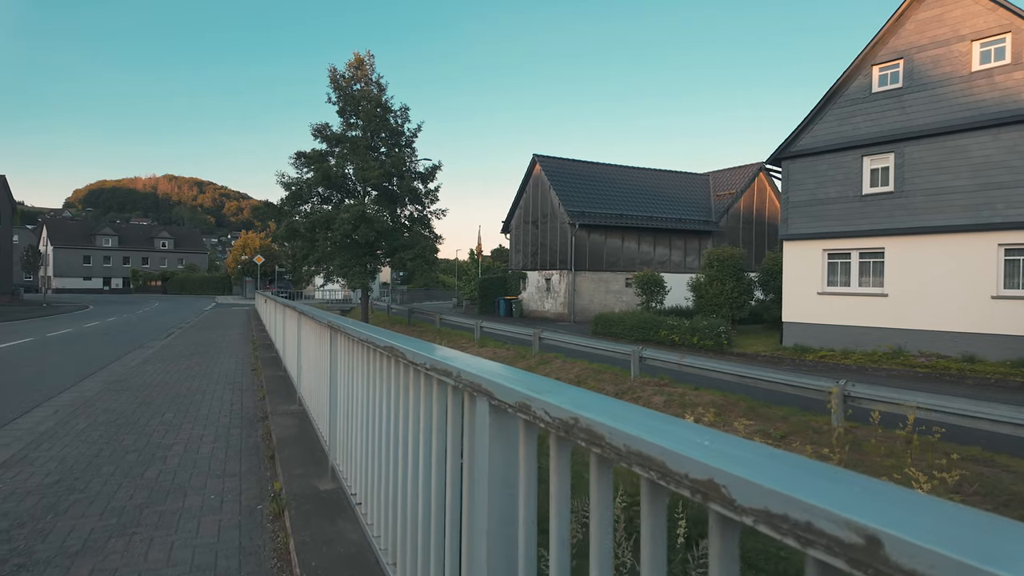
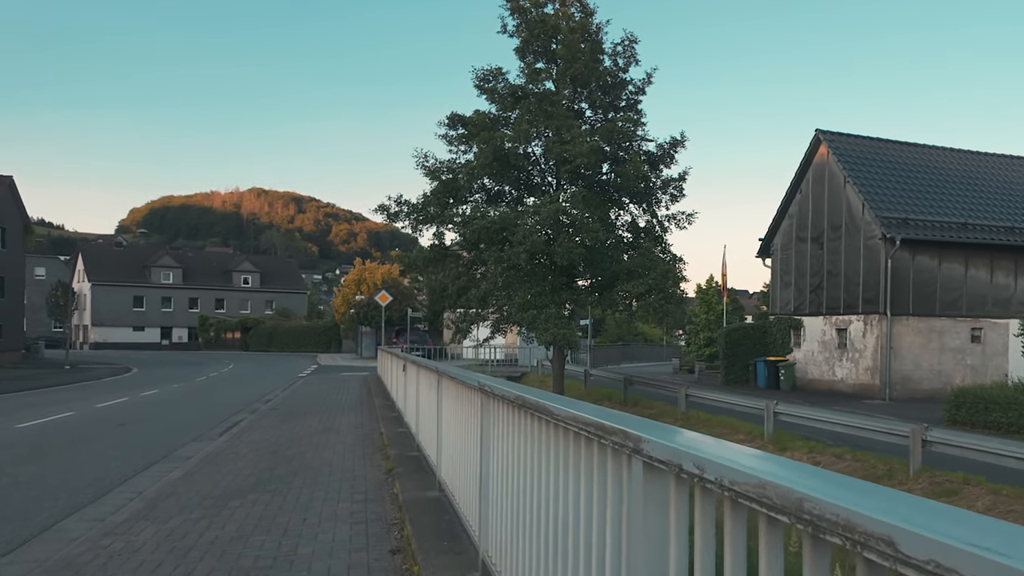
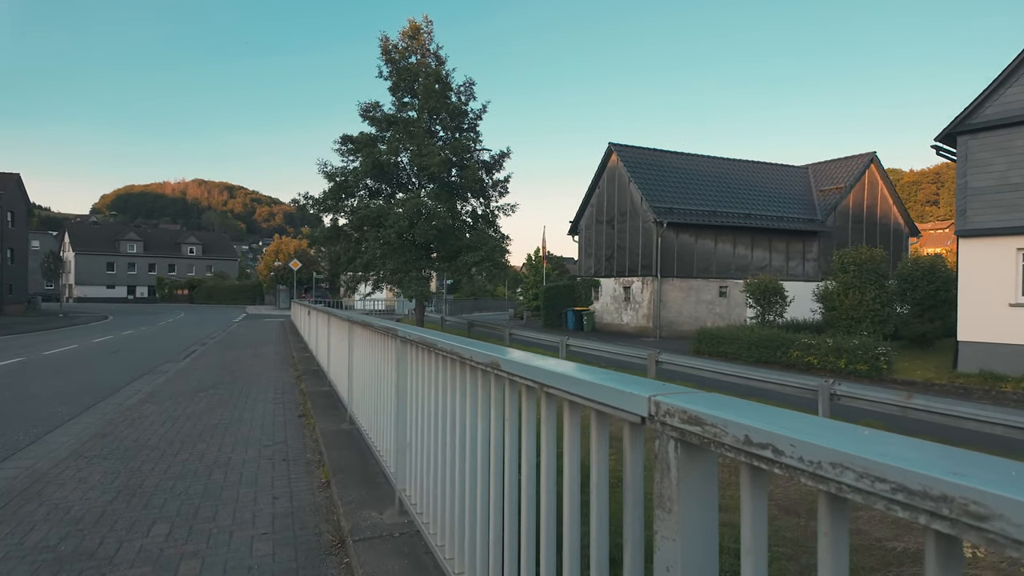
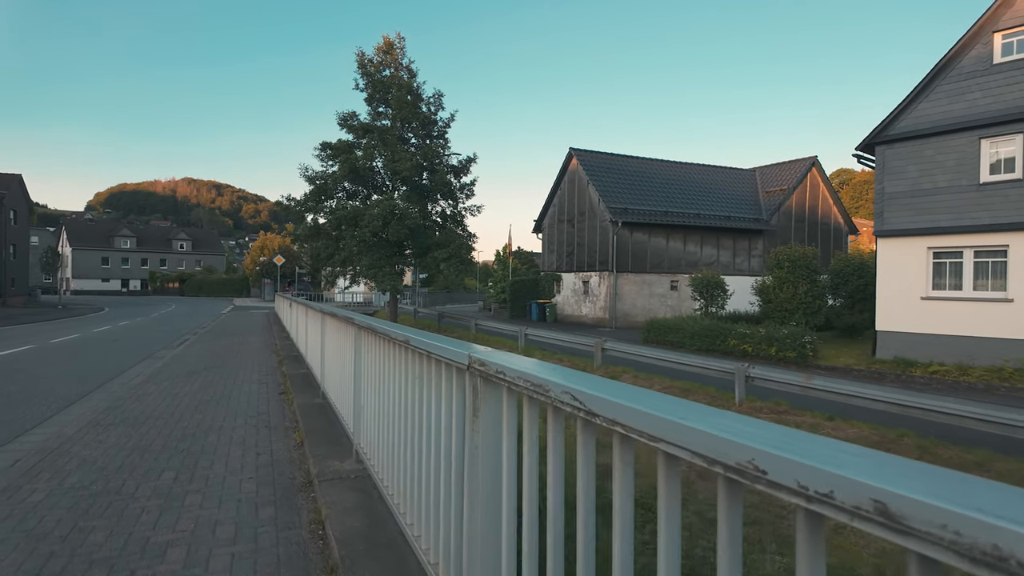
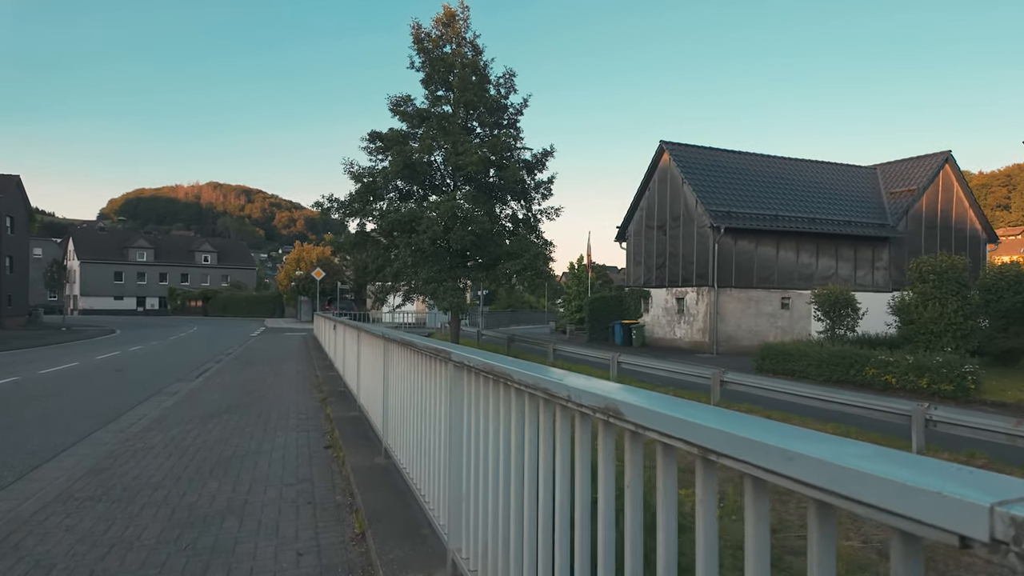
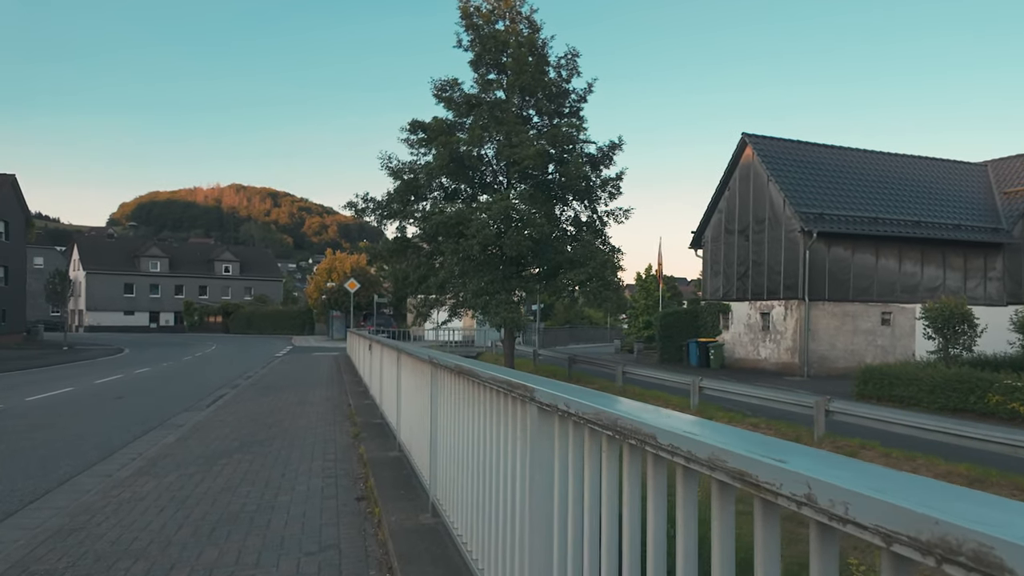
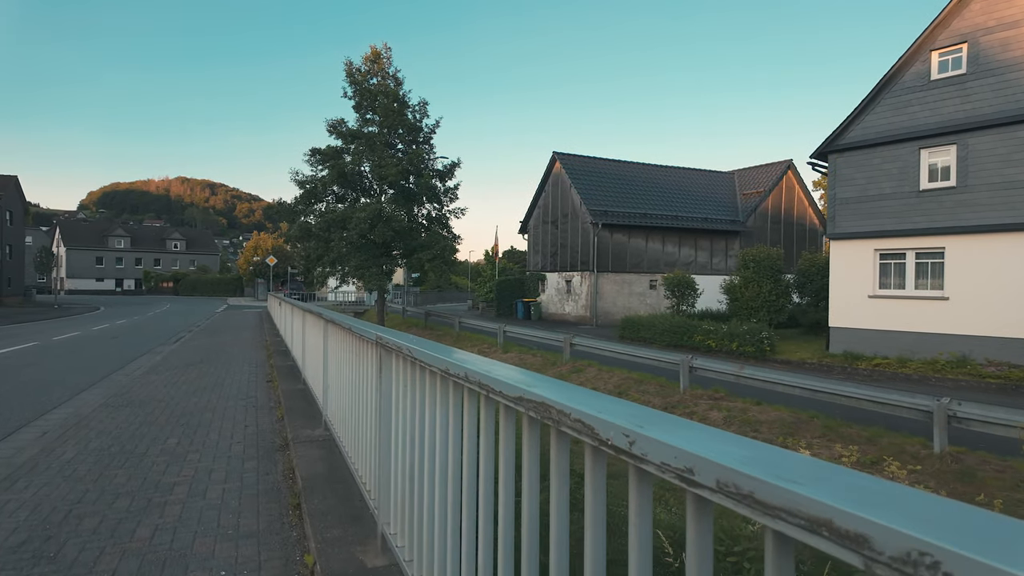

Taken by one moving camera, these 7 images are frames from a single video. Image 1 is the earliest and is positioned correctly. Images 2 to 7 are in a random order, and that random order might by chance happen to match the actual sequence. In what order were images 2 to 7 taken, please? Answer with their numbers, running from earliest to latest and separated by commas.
7, 4, 3, 5, 6, 2
